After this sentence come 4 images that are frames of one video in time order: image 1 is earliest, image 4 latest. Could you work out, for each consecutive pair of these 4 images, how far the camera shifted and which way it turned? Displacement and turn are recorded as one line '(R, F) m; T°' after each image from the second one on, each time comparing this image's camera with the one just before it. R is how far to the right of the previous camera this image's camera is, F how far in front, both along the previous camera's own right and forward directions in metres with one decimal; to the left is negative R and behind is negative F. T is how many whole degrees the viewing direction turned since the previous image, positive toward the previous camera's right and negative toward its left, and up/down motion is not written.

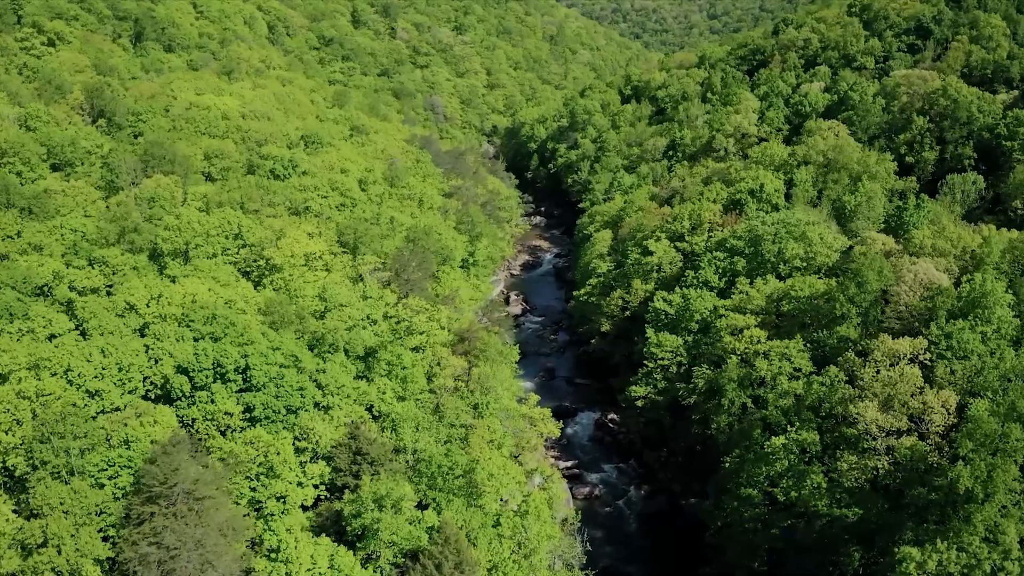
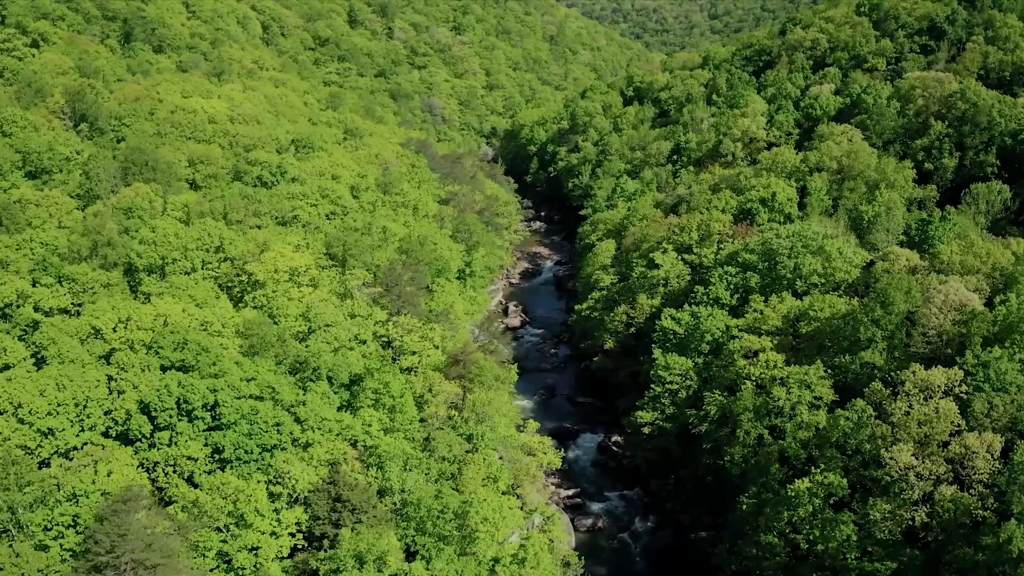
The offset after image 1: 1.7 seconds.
(+0.2, +3.6) m; 0°
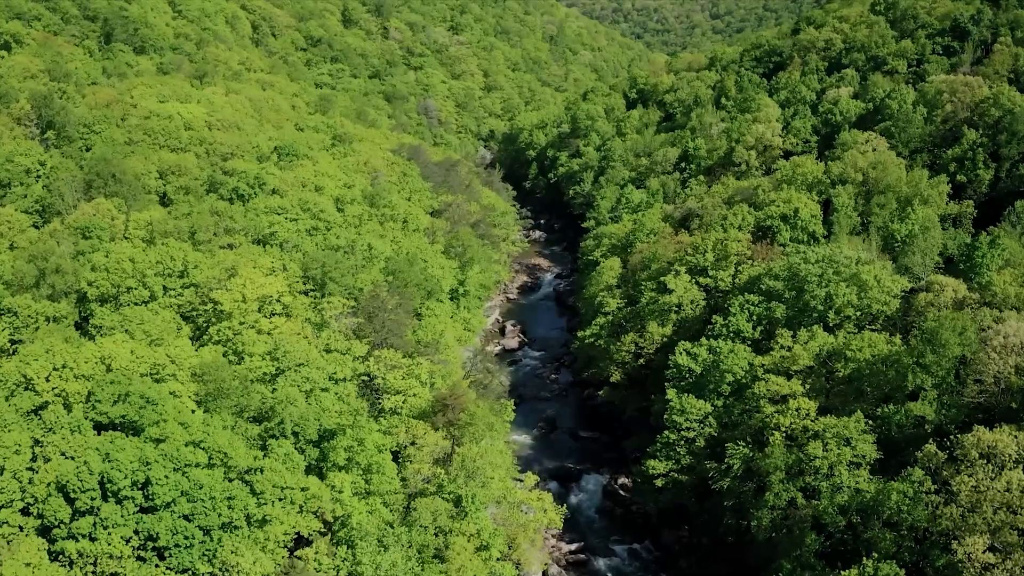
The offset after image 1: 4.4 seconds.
(+0.3, +5.9) m; 0°
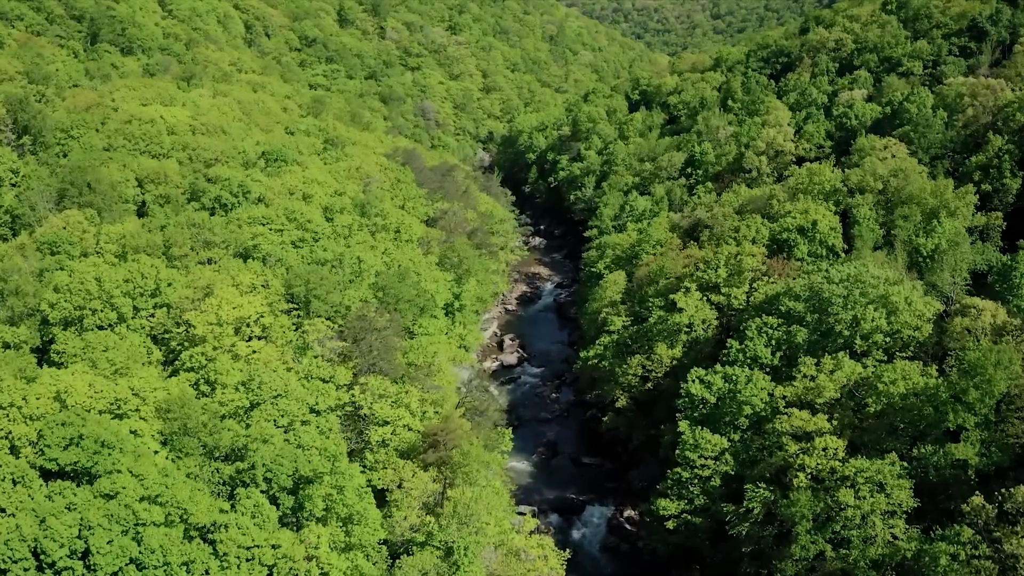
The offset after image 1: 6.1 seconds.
(+0.1, +3.9) m; 0°
